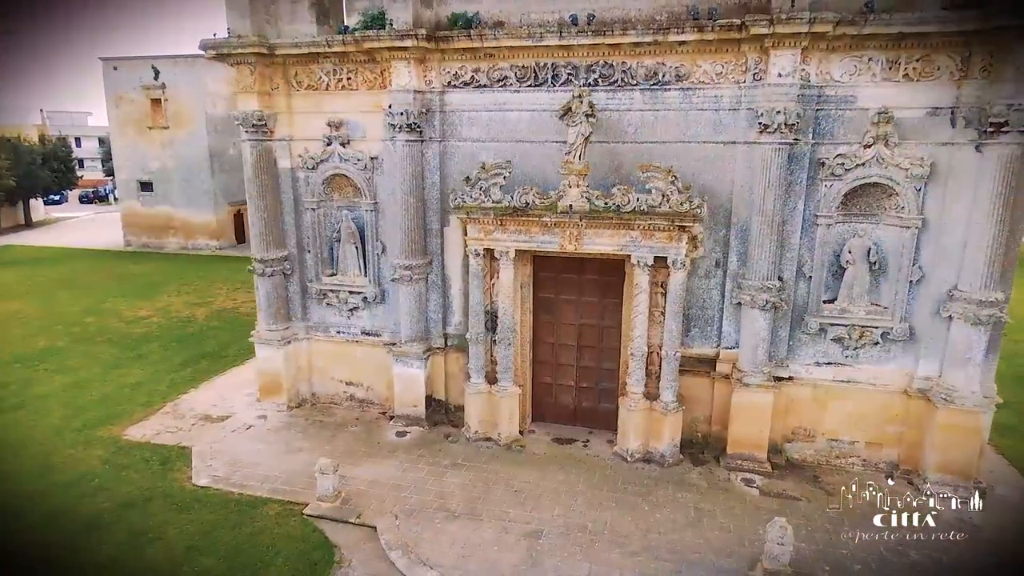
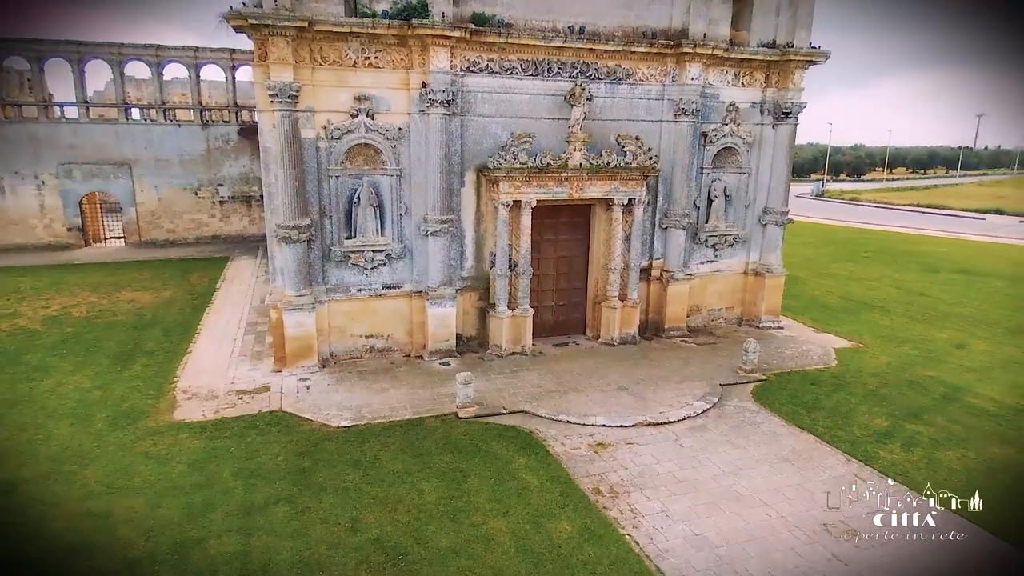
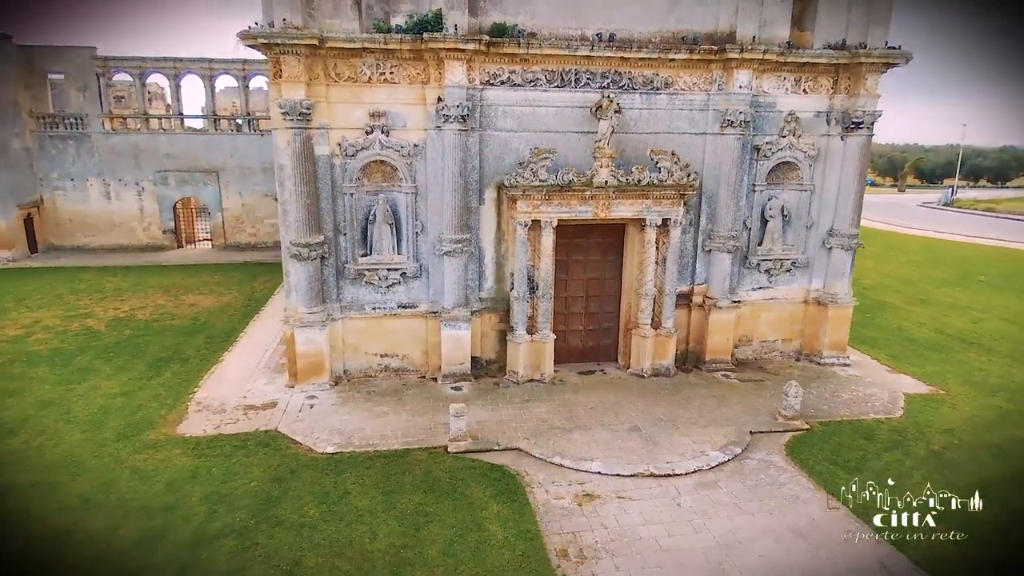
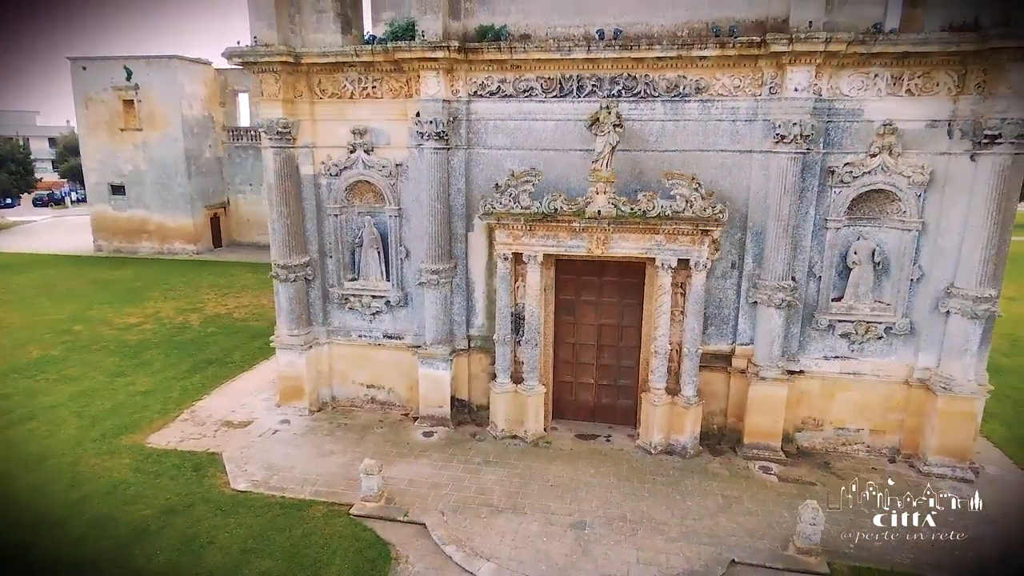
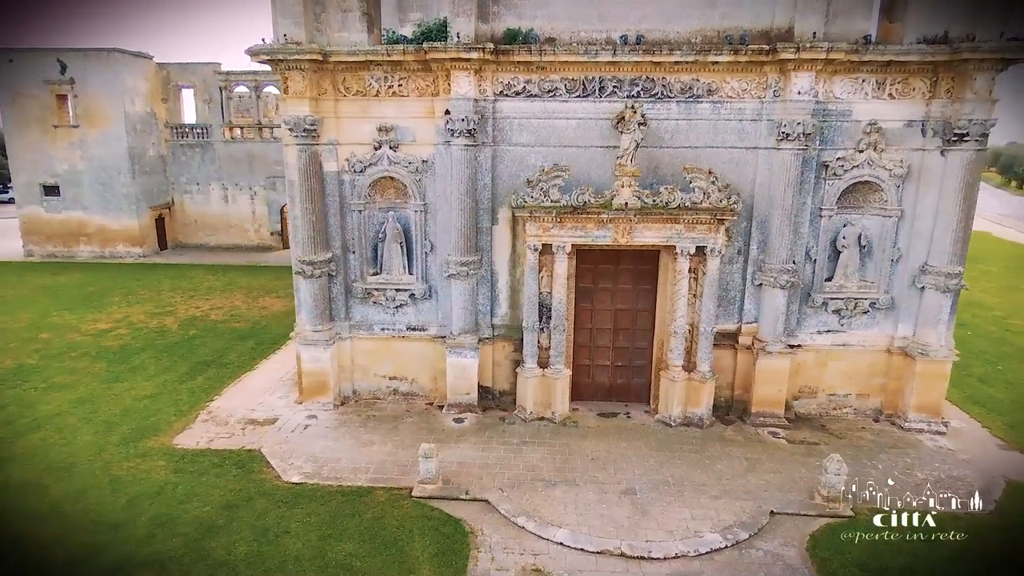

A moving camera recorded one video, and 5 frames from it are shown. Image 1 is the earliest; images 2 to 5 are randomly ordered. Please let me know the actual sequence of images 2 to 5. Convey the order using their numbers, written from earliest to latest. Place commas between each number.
4, 5, 3, 2
